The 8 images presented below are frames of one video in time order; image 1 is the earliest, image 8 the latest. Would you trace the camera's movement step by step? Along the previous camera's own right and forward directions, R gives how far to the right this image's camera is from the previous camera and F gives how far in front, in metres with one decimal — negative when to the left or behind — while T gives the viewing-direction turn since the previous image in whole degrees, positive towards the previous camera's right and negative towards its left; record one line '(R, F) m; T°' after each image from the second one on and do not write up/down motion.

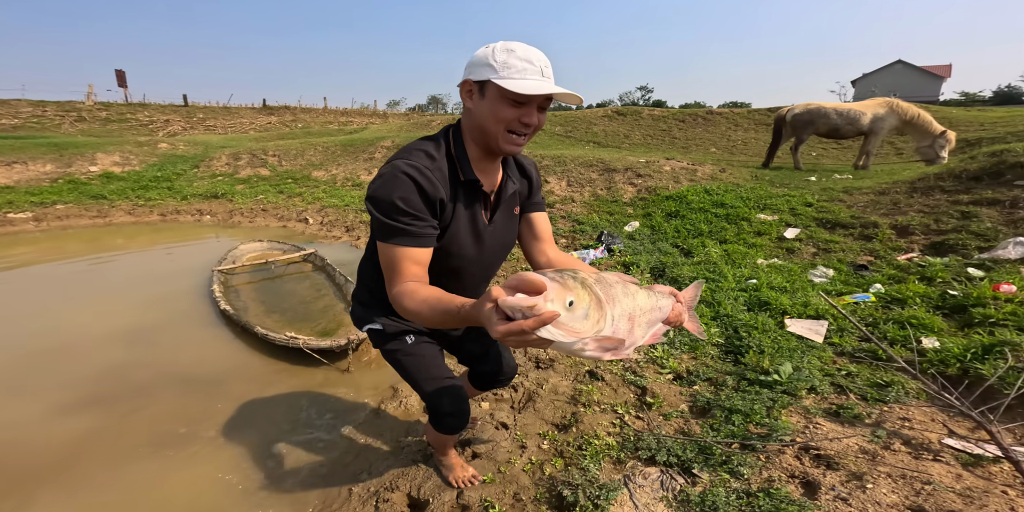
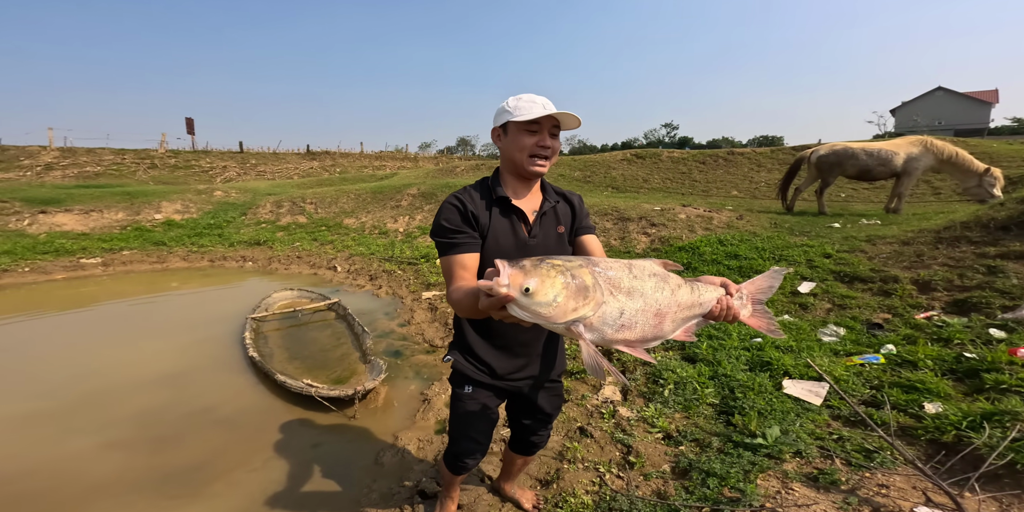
(+0.3, -0.2) m; -4°
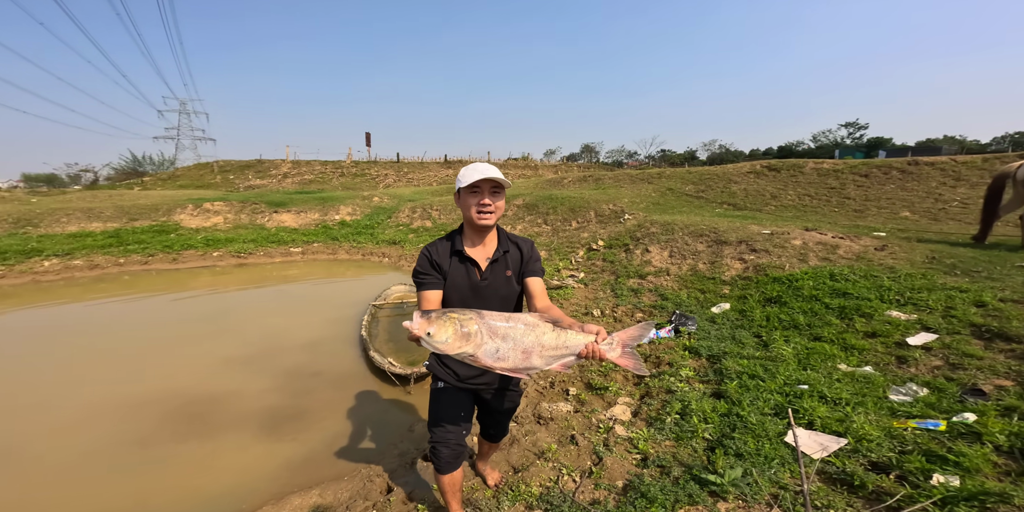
(+1.0, -0.4) m; -19°
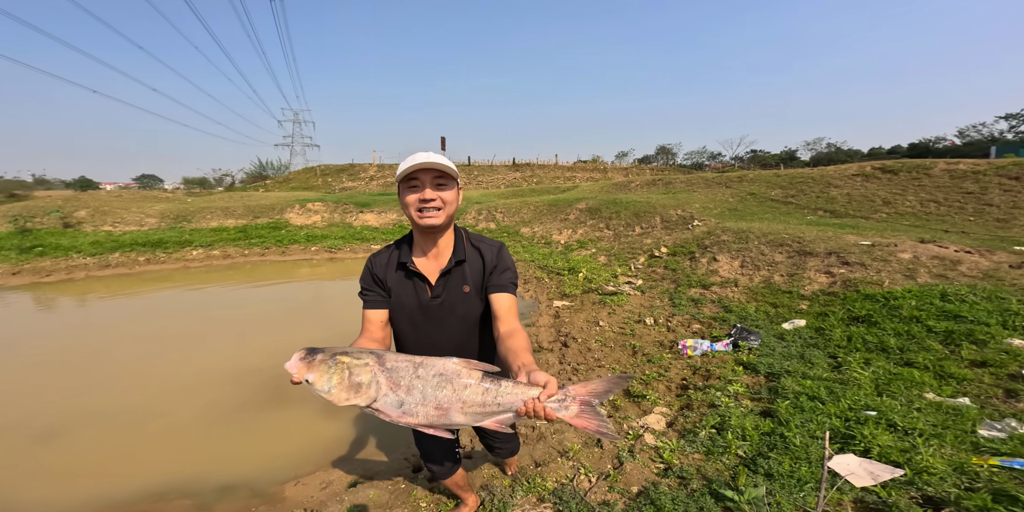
(+0.4, -0.1) m; -11°
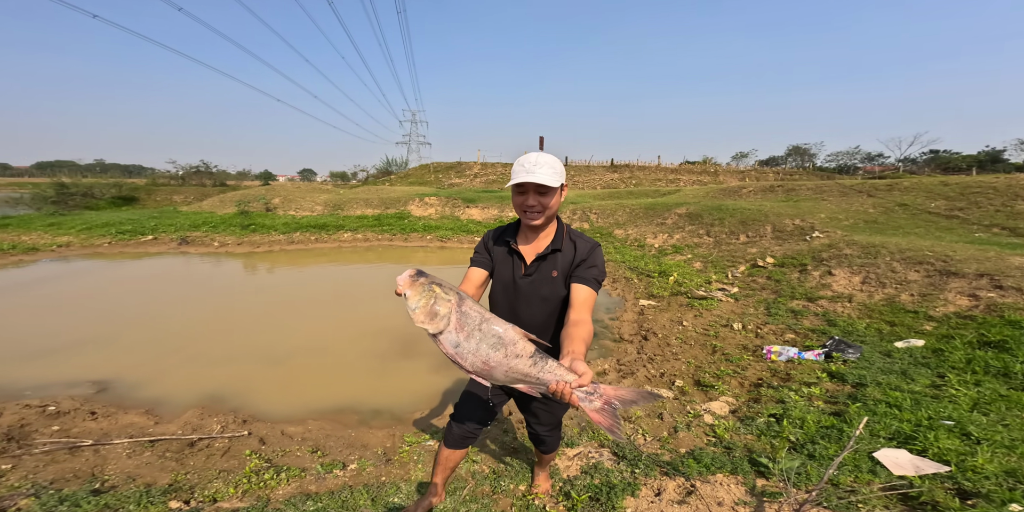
(+0.1, -0.7) m; -13°
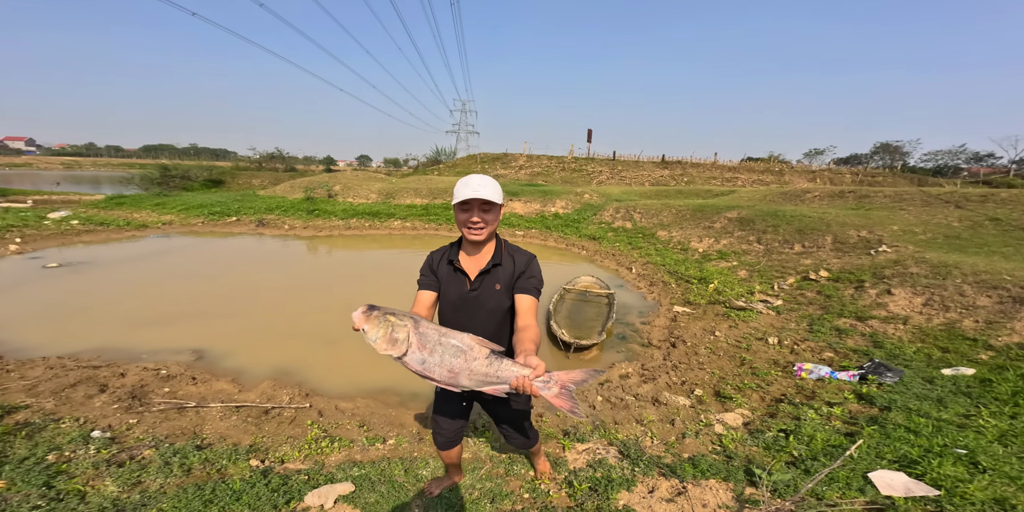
(+0.2, -0.3) m; -6°
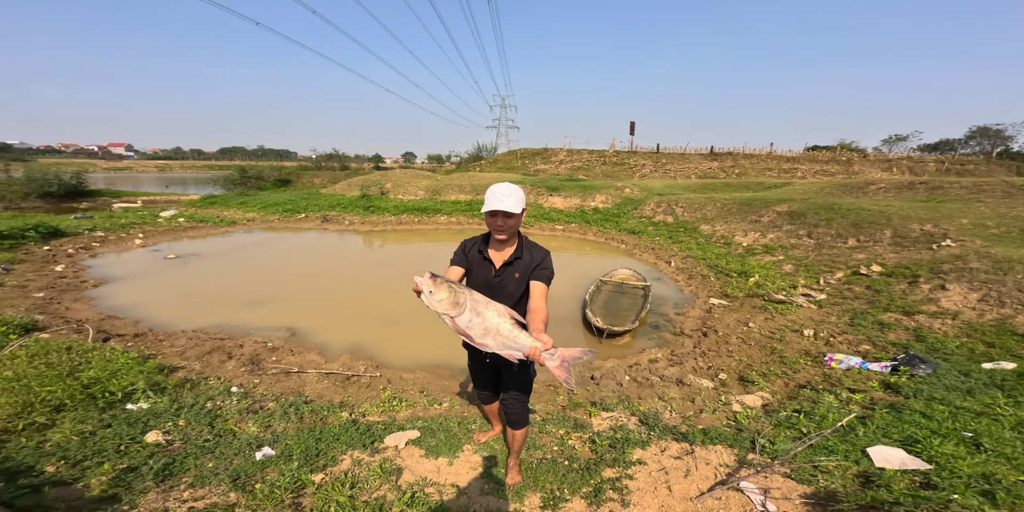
(+0.1, -0.5) m; -6°
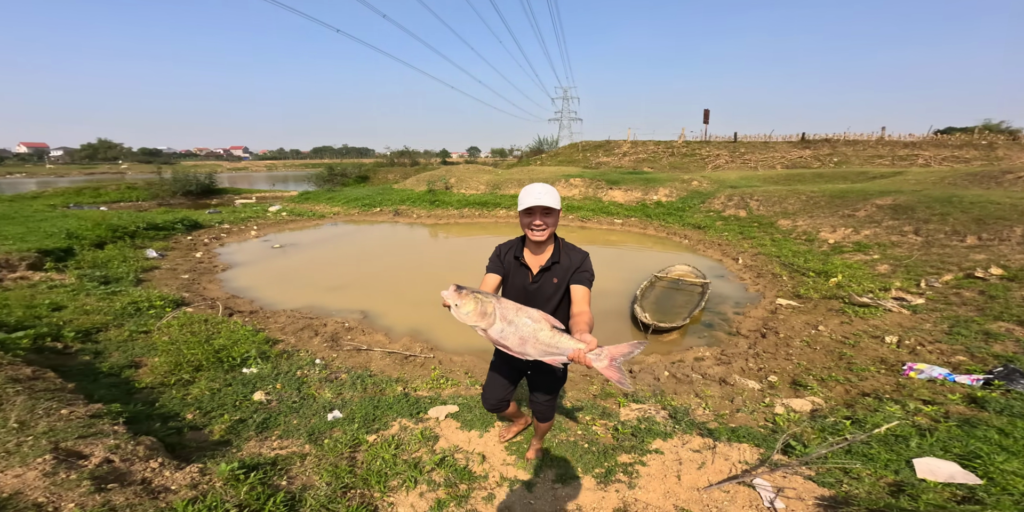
(+0.4, -0.2) m; -10°
